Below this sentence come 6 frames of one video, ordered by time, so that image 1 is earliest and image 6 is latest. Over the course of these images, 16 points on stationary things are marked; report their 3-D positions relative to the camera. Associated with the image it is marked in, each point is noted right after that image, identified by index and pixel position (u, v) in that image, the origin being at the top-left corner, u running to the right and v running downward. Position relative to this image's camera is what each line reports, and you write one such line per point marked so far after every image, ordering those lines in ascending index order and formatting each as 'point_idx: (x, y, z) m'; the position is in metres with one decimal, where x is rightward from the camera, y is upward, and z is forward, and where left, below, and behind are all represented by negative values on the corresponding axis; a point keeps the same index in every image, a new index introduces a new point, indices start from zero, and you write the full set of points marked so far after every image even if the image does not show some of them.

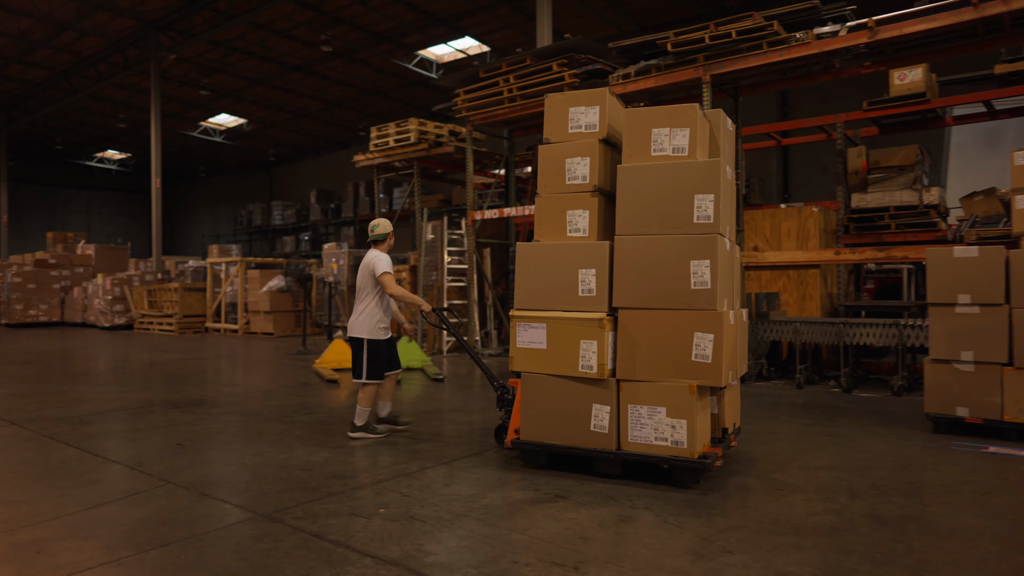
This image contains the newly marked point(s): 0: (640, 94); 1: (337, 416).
0: (+1.6, +2.4, +8.1) m
1: (-1.5, -1.1, +5.7) m
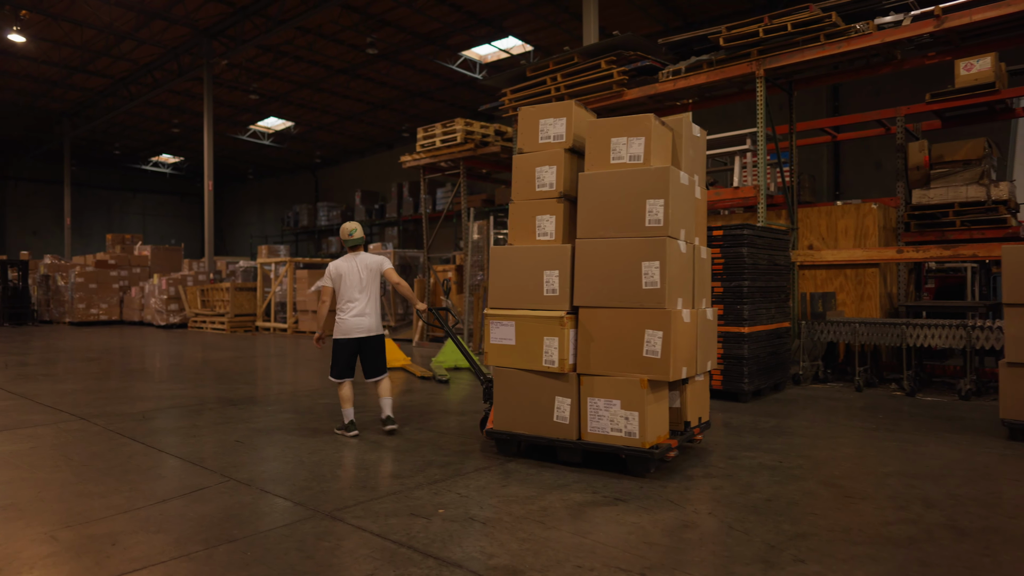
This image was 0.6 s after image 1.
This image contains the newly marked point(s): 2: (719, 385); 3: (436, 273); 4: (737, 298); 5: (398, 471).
0: (+2.1, +2.4, +8.0) m
1: (-1.1, -1.1, +5.7) m
2: (+1.8, -0.9, +5.9) m
3: (-1.3, +0.3, +12.2) m
4: (+2.0, -0.1, +5.9) m
5: (-0.6, -1.0, +3.7) m
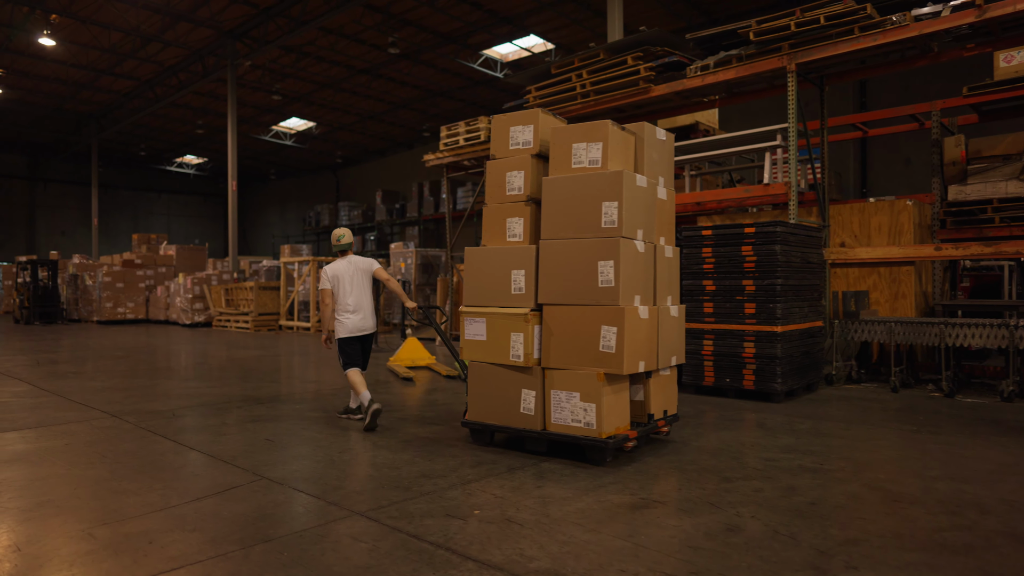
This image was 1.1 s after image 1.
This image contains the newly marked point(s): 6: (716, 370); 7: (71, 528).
0: (+2.4, +2.4, +7.9) m
1: (-0.8, -1.1, +5.7) m
2: (+2.1, -0.8, +5.8) m
3: (-0.9, +0.3, +12.2) m
4: (+2.2, -0.1, +5.8) m
5: (-0.5, -1.0, +3.7) m
6: (+1.8, -0.7, +6.1) m
7: (-1.9, -1.0, +2.9) m
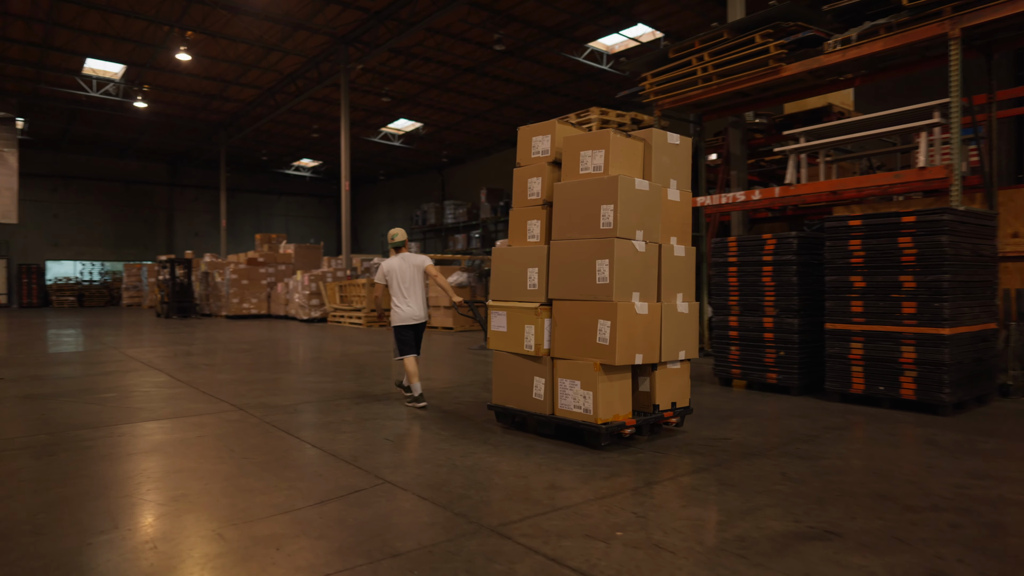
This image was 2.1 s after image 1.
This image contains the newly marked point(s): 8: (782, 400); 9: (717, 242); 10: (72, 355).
0: (+3.7, +2.4, +7.1) m
1: (+0.2, -1.0, +5.5) m
2: (+3.0, -0.8, +5.1) m
3: (+1.0, +0.3, +11.9) m
4: (+3.2, 0.0, +5.1) m
5: (+0.2, -1.0, +3.4) m
6: (+2.9, -0.7, +5.4) m
7: (-1.3, -1.0, +2.9) m
8: (+2.4, -1.0, +5.9) m
9: (+2.1, +0.5, +6.9) m
10: (-7.5, -1.1, +11.4) m
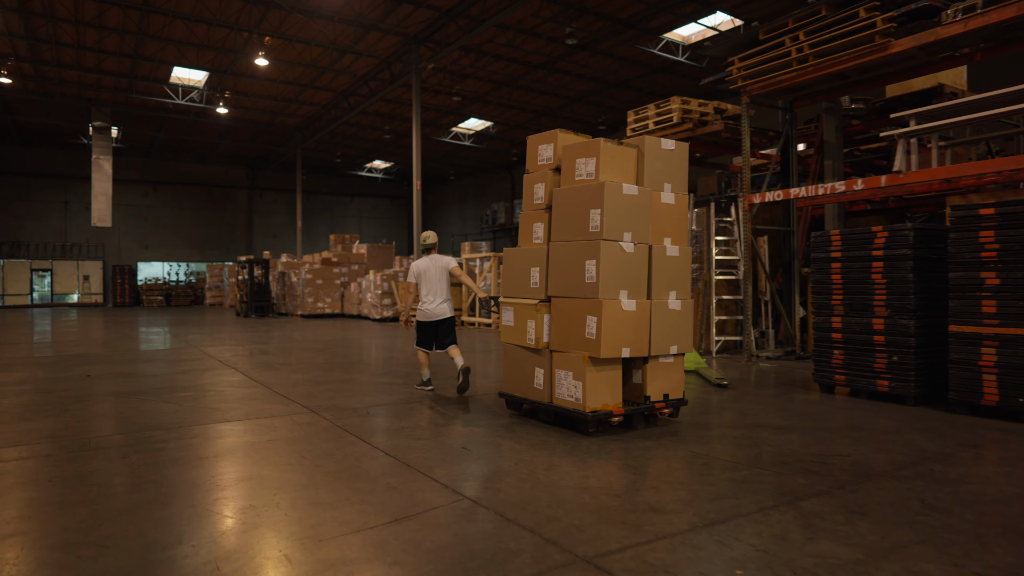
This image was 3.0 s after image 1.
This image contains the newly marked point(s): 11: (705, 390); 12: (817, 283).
0: (+4.5, +2.4, +6.4) m
1: (+0.8, -1.0, +5.1) m
2: (+3.6, -0.8, +4.4) m
3: (+2.3, +0.4, +11.4) m
4: (+3.8, 0.0, +4.4) m
5: (+0.7, -1.0, +3.0) m
6: (+3.5, -0.7, +4.8) m
7: (-1.0, -1.0, +2.6) m
8: (+3.0, -1.0, +5.3) m
9: (+2.9, +0.5, +6.3) m
10: (-6.2, -1.1, +11.8) m
11: (+2.0, -1.0, +6.8) m
12: (+2.9, +0.1, +6.3) m
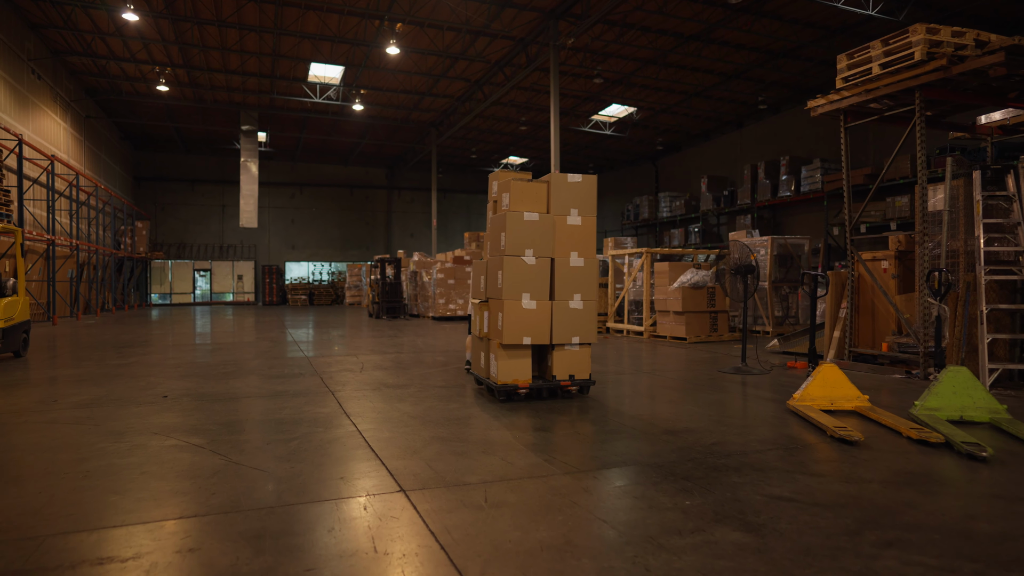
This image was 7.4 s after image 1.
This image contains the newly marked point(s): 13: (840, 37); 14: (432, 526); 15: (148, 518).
0: (+5.6, +2.4, +3.1) m
1: (+1.7, -1.1, +2.7) m
2: (+4.4, -0.9, +1.4) m
3: (+4.5, +0.3, +8.5) m
4: (+4.5, -0.1, +1.4) m
5: (+1.2, -1.0, +0.7) m
6: (+4.3, -0.8, +1.8) m
7: (-0.5, -1.1, +0.6) m
8: (+4.0, -1.0, +2.4) m
9: (+4.0, +0.4, +3.4) m
10: (-3.8, -1.2, +10.6) m
11: (+3.2, -1.1, +4.1) m
12: (+4.0, 0.0, +3.4) m
13: (+9.1, +7.0, +18.3) m
14: (-0.4, -1.1, +3.0) m
15: (-1.8, -1.1, +3.3) m
